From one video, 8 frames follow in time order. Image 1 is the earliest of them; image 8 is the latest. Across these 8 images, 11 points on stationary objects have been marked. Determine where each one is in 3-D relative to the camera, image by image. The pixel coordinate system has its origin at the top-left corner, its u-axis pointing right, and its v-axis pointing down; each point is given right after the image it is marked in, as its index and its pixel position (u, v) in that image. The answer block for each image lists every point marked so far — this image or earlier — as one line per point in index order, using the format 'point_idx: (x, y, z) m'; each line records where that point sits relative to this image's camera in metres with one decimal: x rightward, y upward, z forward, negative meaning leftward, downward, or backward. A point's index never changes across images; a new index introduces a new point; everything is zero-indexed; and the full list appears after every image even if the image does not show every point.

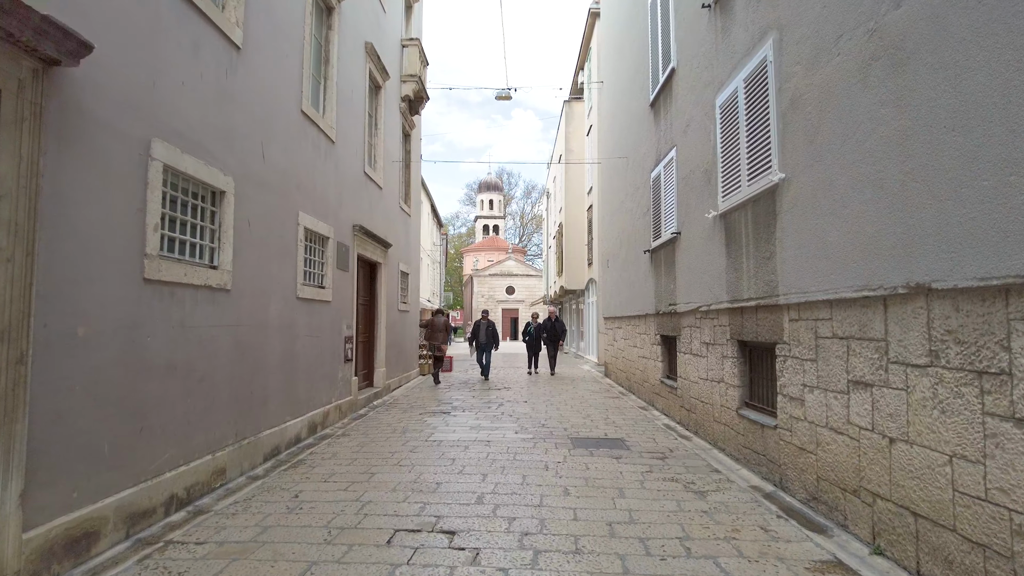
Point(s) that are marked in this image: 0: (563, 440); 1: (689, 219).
0: (+0.5, -1.5, +6.5) m
1: (+2.0, +0.7, +7.1) m
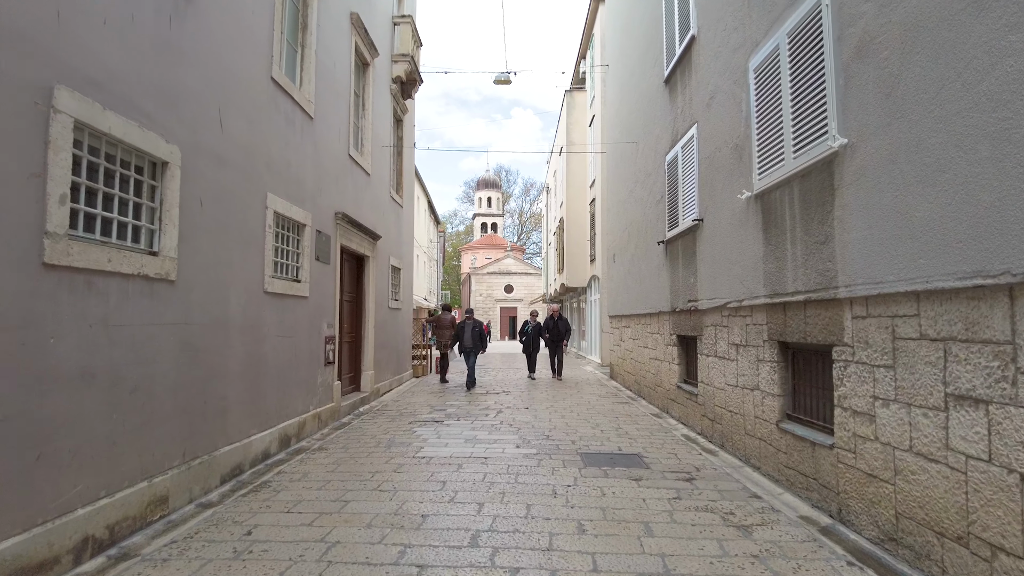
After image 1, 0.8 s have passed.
0: (+0.5, -1.5, +5.6) m
1: (+2.0, +0.8, +6.2) m
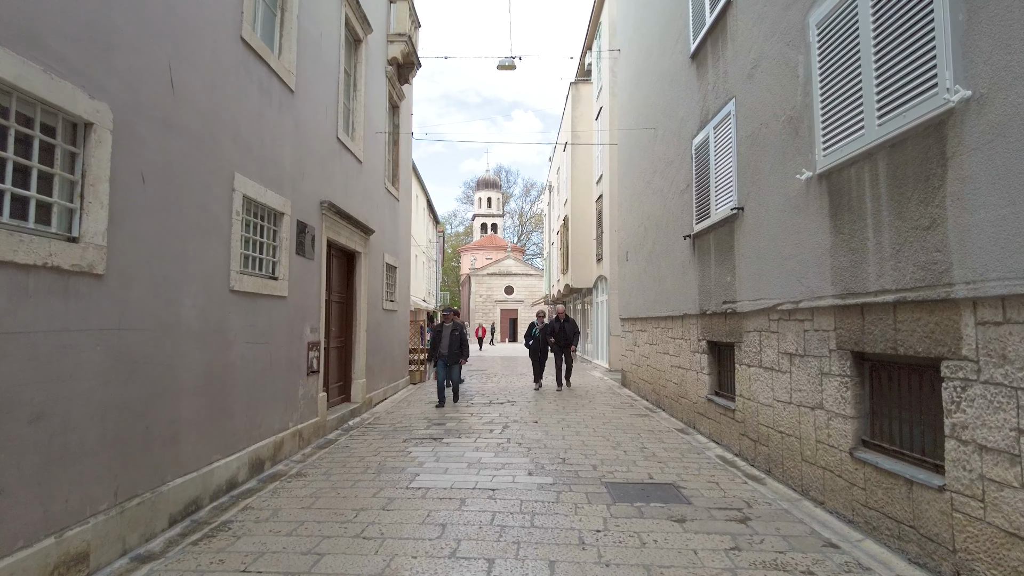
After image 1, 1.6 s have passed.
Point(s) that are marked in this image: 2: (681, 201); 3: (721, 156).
0: (+0.6, -1.4, +4.7) m
1: (+2.1, +0.8, +5.4) m
2: (+2.1, +1.0, +7.9) m
3: (+2.1, +1.3, +6.4) m
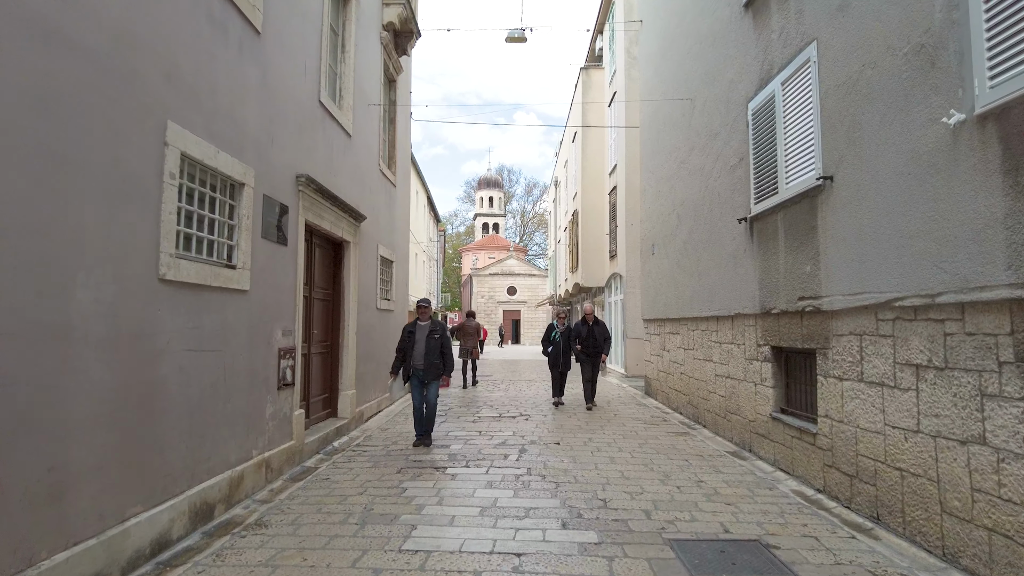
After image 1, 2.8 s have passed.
0: (+0.8, -1.4, +3.5) m
1: (+2.2, +0.9, +4.1) m
2: (+2.3, +1.1, +6.6) m
3: (+2.2, +1.4, +5.1) m
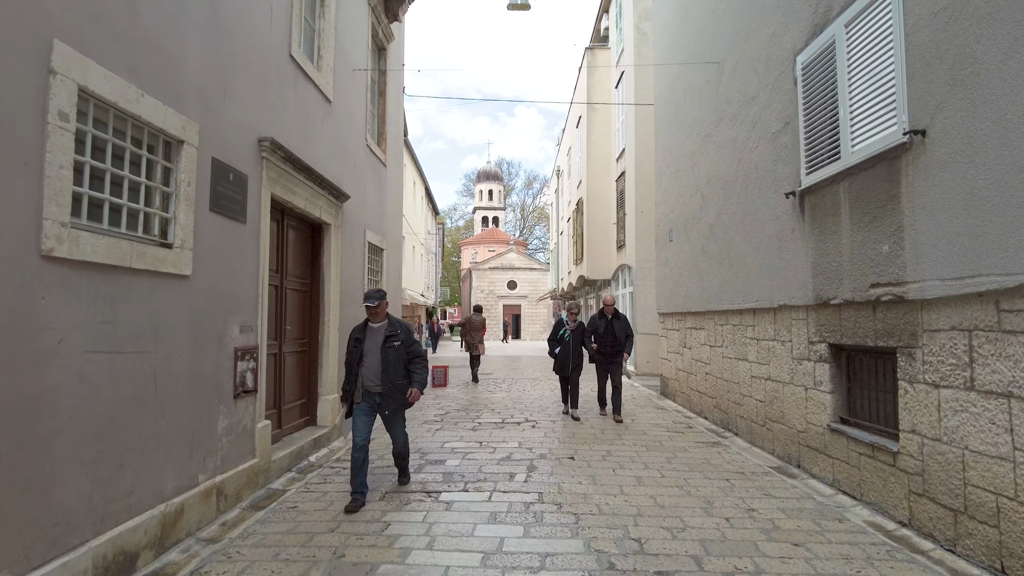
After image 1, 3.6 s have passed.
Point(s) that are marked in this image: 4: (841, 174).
0: (+0.8, -1.3, +2.5) m
1: (+2.3, +1.0, +3.1) m
2: (+2.3, +1.2, +5.7) m
3: (+2.3, +1.5, +4.2) m
4: (+2.3, +0.8, +4.5) m
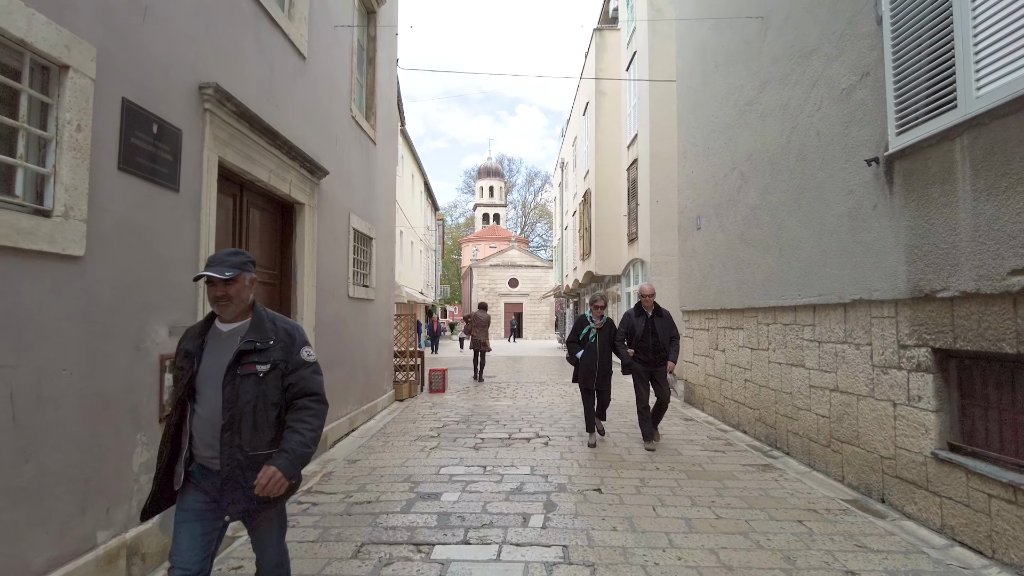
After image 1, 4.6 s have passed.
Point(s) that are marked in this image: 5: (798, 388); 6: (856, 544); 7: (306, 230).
0: (+0.9, -1.2, +1.5) m
1: (+2.4, +1.0, +2.1) m
2: (+2.4, +1.3, +4.6) m
3: (+2.4, +1.5, +3.1) m
4: (+2.3, +0.8, +3.4) m
5: (+2.4, -0.8, +5.5) m
6: (+1.8, -1.3, +3.4) m
7: (-1.7, +0.5, +5.5) m
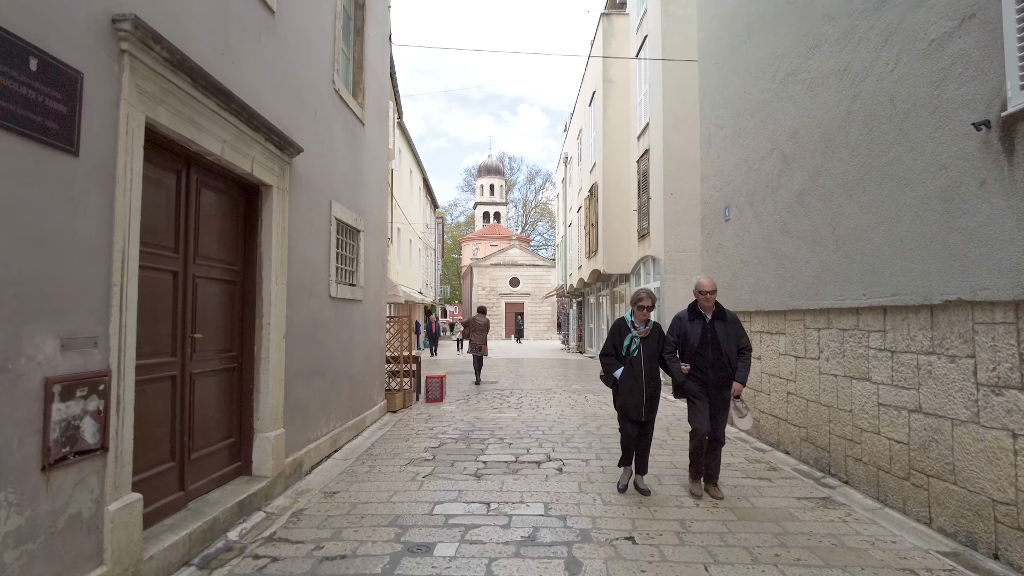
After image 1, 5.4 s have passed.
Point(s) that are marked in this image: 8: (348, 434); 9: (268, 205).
0: (+1.0, -1.2, +0.6) m
1: (+2.4, +1.0, +1.2) m
2: (+2.4, +1.3, +3.7) m
3: (+2.4, +1.5, +2.2) m
4: (+2.4, +0.8, +2.5) m
5: (+2.4, -0.8, +4.6) m
6: (+1.9, -1.3, +2.5) m
7: (-1.7, +0.5, +4.6) m
8: (-1.6, -1.4, +6.4) m
9: (-1.7, +0.6, +4.6) m
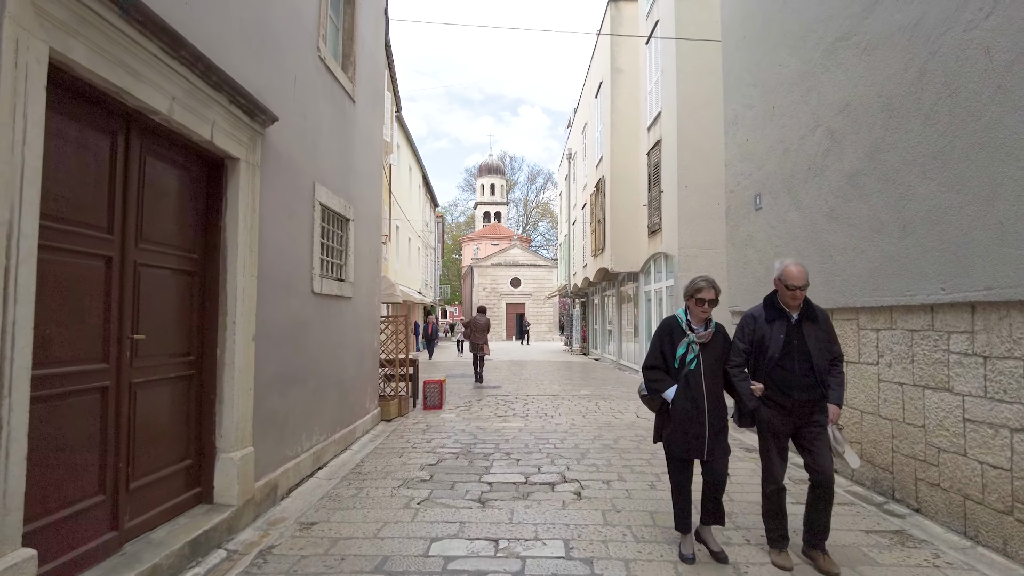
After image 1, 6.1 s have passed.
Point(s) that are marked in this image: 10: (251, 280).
0: (+1.0, -1.2, -0.2) m
1: (+2.5, +1.1, +0.4) m
2: (+2.5, +1.3, +3.0) m
3: (+2.5, +1.6, +1.5) m
4: (+2.5, +0.9, +1.8) m
5: (+2.5, -0.8, +3.9) m
6: (+1.9, -1.3, +1.7) m
7: (-1.6, +0.6, +3.9) m
8: (-1.5, -1.4, +5.6) m
9: (-1.6, +0.6, +3.8) m
10: (-1.6, +0.1, +4.0) m
